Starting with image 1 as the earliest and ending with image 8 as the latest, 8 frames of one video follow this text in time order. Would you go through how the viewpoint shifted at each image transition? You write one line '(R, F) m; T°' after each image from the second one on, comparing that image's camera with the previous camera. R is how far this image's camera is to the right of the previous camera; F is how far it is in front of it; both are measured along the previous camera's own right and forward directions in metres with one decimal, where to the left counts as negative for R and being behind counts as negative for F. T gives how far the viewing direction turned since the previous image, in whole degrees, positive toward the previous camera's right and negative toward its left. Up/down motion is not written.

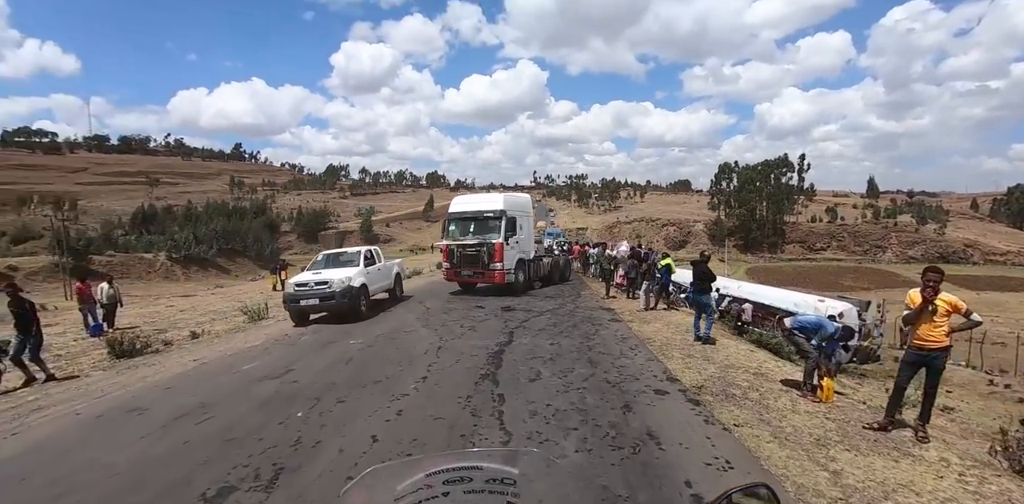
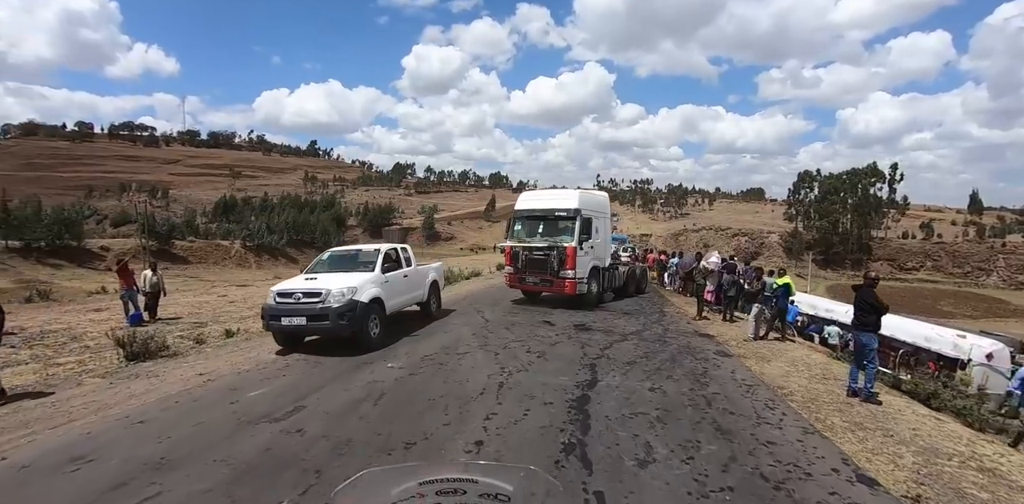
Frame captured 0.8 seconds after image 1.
(-0.5, +2.4) m; -7°
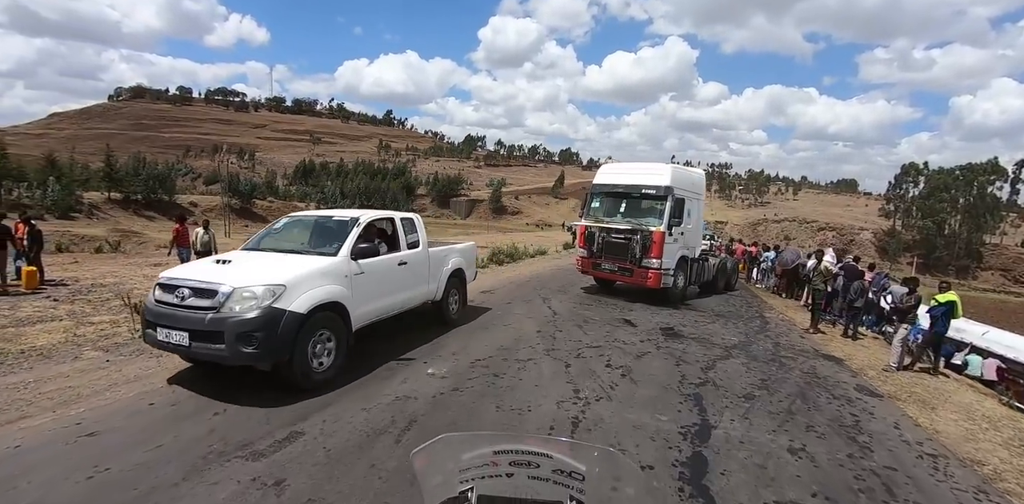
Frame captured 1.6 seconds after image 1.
(-0.3, +1.9) m; -8°
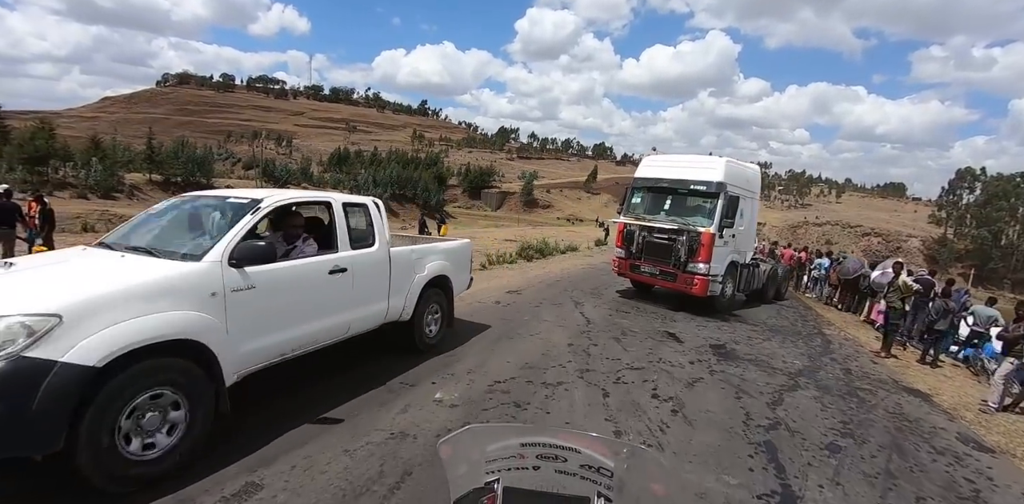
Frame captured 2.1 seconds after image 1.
(0.0, +1.1) m; -3°
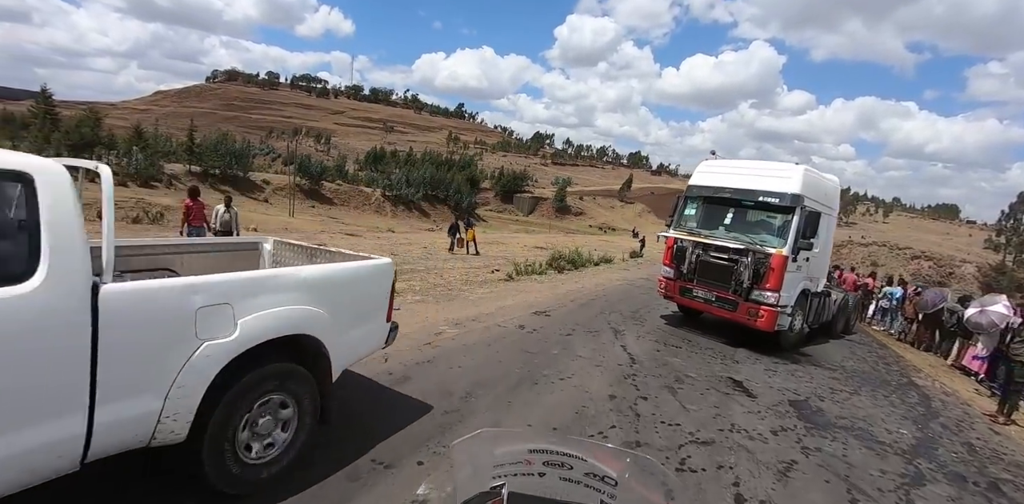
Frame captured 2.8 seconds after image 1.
(0.0, +1.5) m; -4°
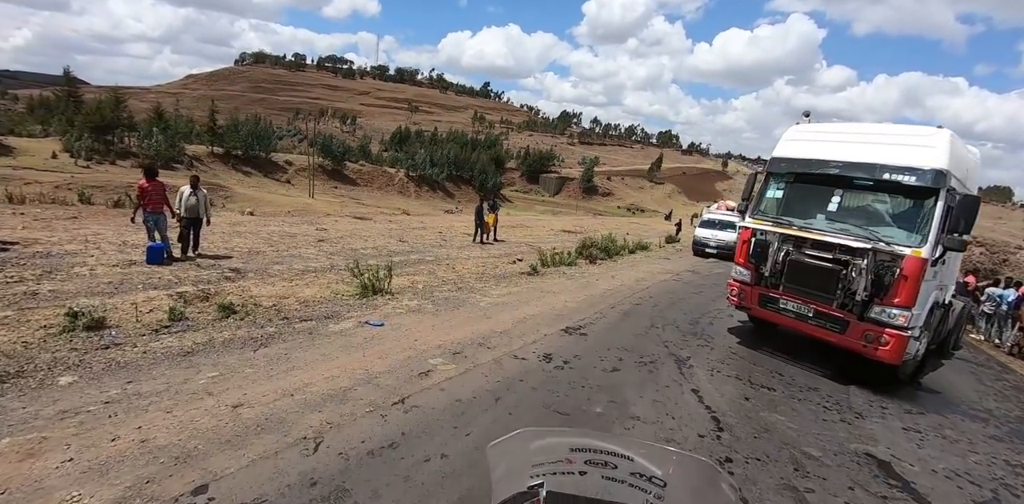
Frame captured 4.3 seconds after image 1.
(+0.1, +2.3) m; -3°
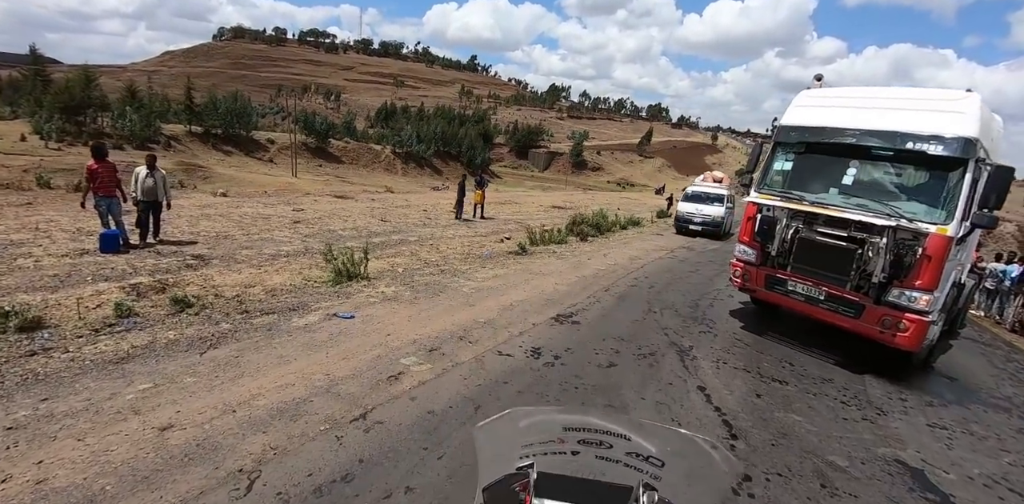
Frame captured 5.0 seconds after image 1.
(+0.1, +0.7) m; +1°
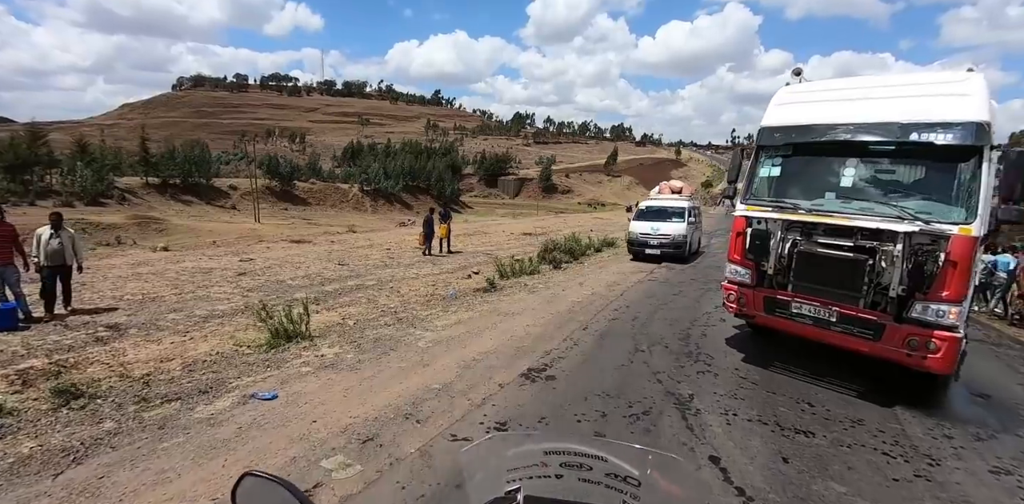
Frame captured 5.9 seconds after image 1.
(+0.3, +1.0) m; +3°
